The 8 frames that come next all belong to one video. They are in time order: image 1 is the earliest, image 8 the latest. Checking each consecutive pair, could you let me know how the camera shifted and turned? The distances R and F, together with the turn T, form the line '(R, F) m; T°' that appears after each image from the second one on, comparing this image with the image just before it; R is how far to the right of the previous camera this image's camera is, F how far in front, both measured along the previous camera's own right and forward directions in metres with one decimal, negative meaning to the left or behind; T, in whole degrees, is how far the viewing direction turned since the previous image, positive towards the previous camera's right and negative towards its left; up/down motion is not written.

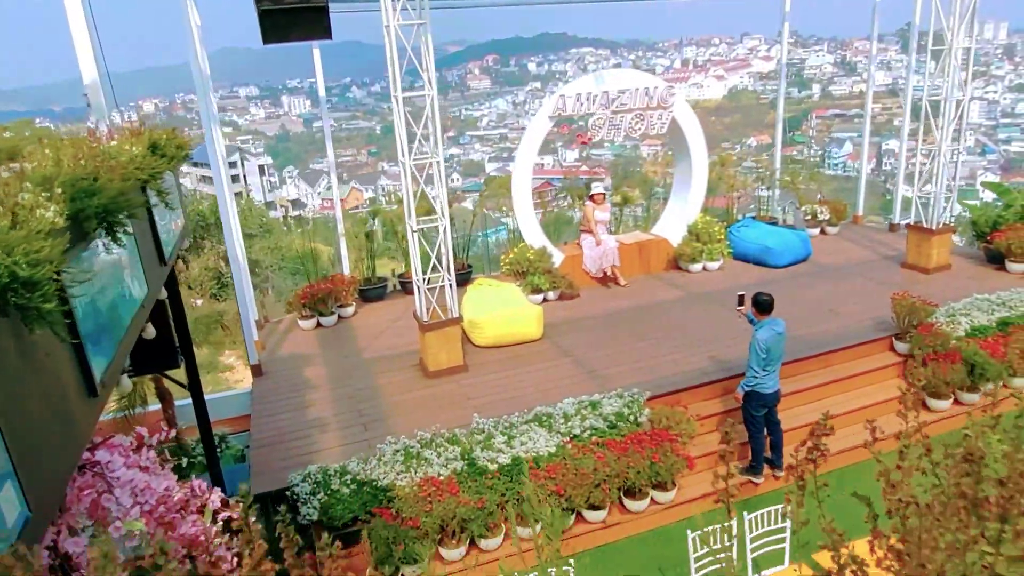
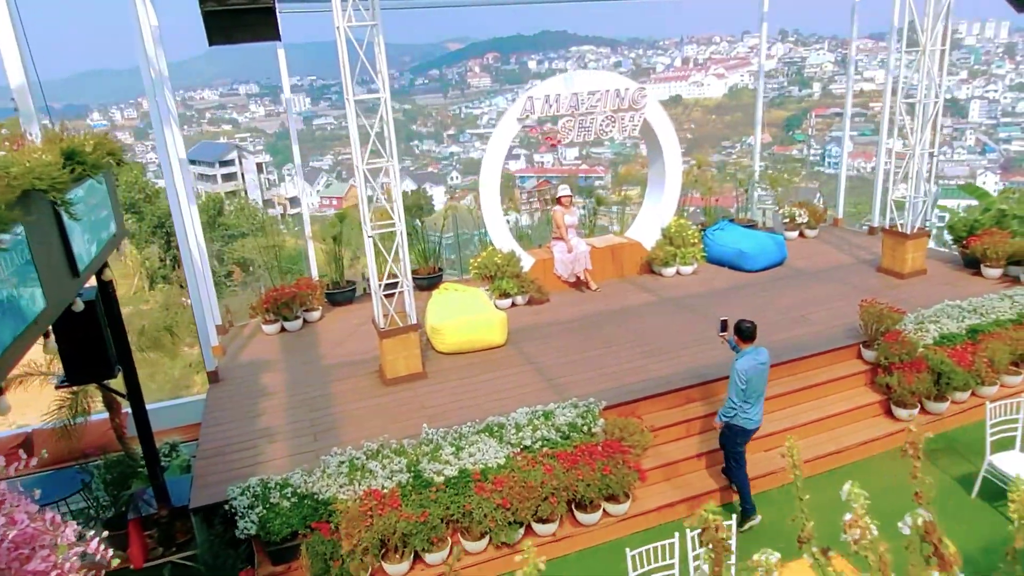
(+0.4, +0.1) m; 0°
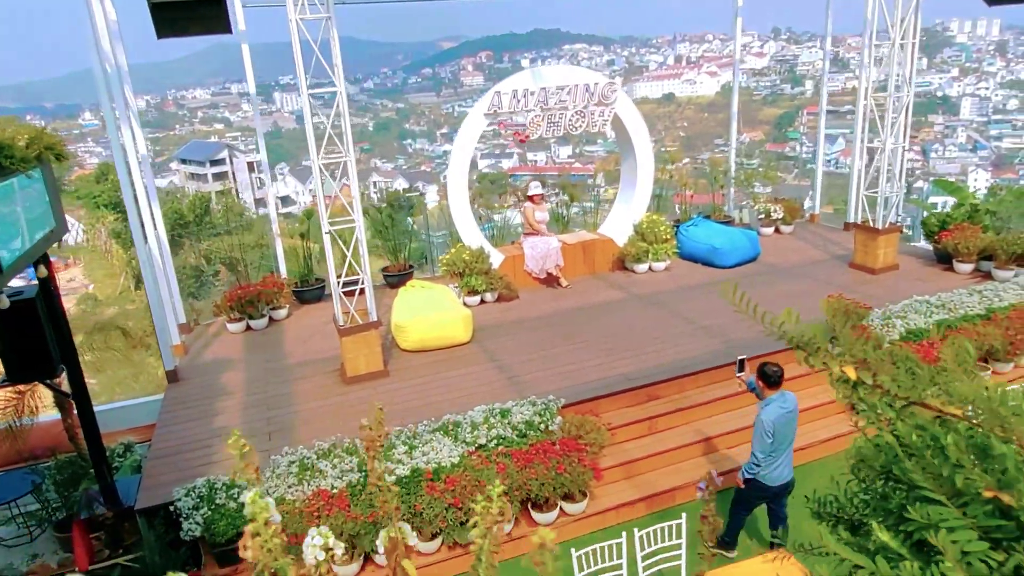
(+0.3, +0.1) m; 0°
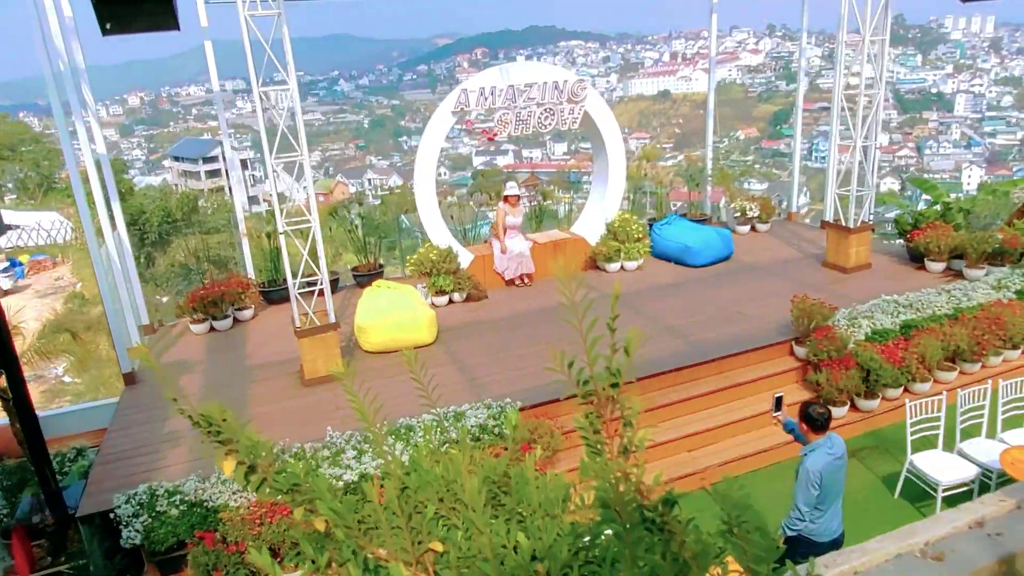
(+0.3, +0.1) m; 0°
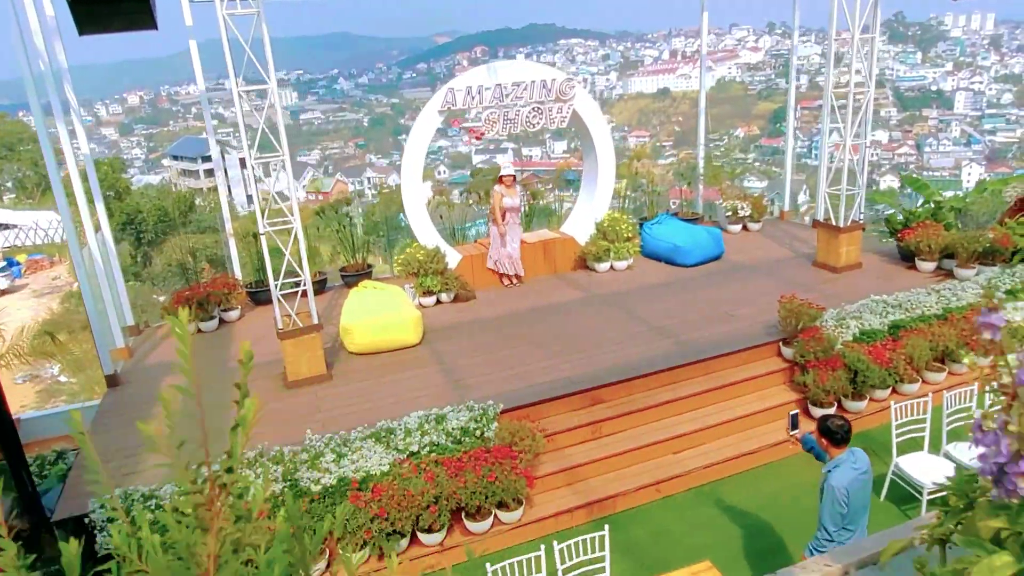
(+0.1, 0.0) m; 0°
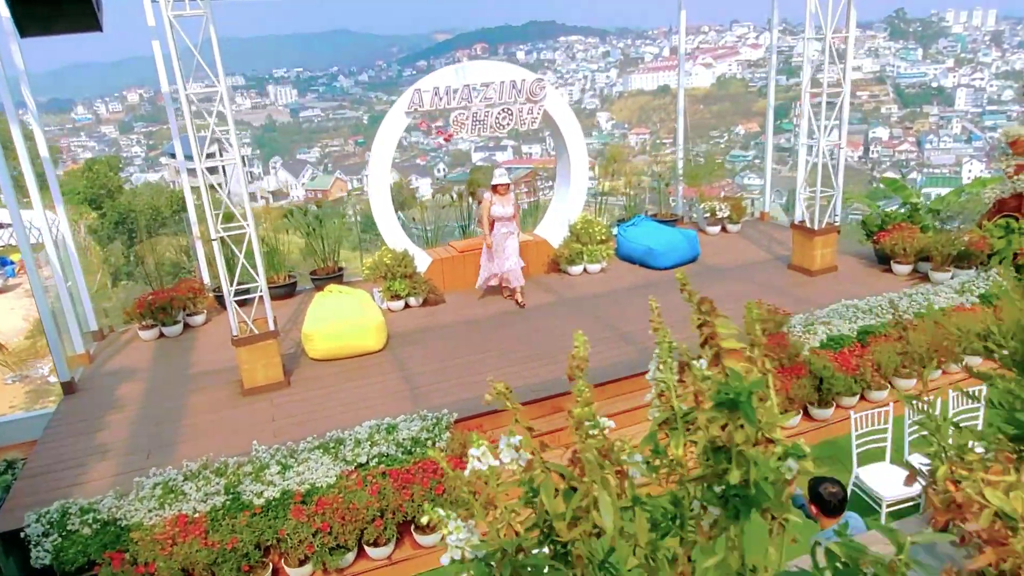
(+0.3, +0.1) m; 0°
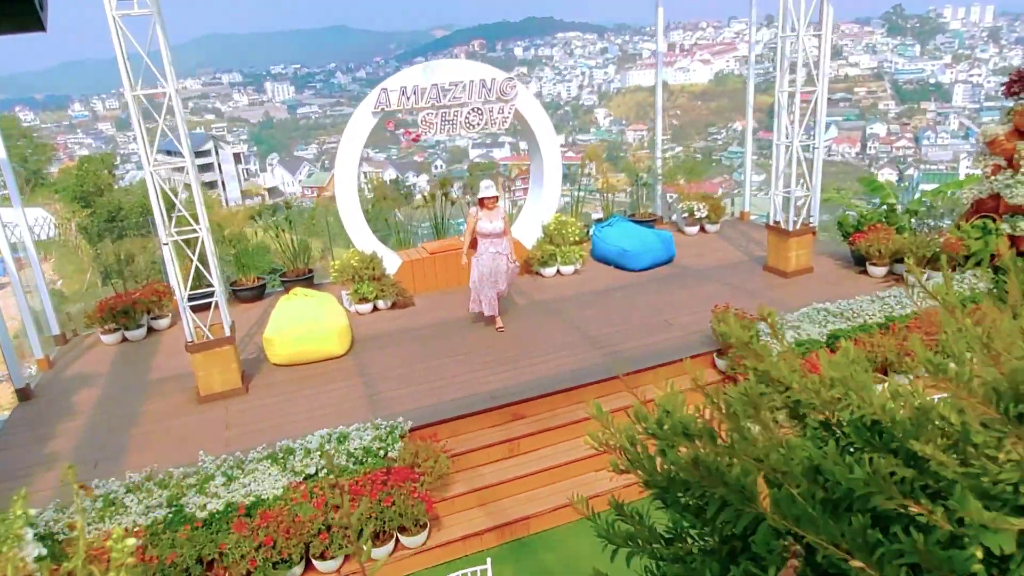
(+0.3, +0.1) m; 0°
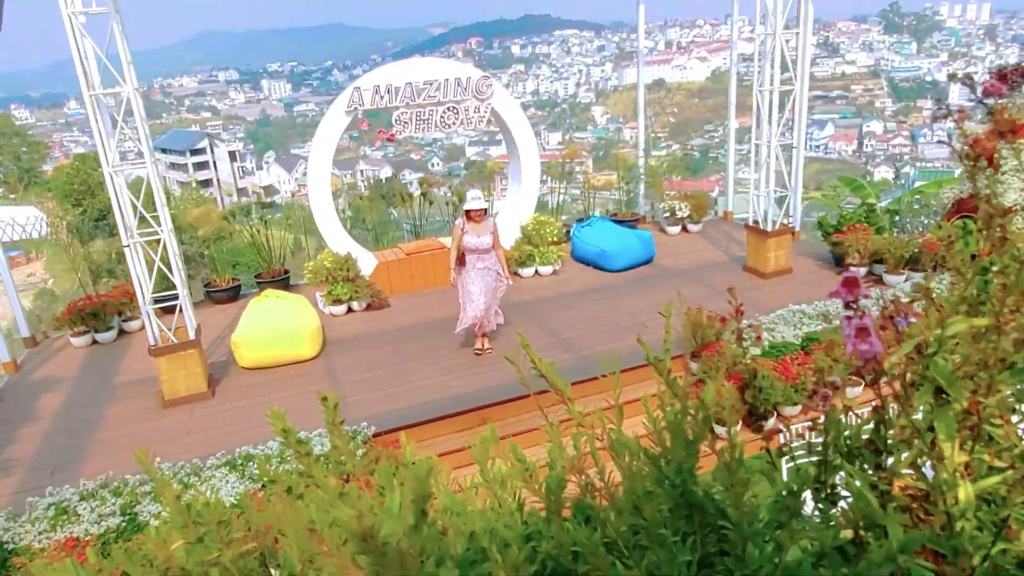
(+0.2, +0.1) m; 0°
